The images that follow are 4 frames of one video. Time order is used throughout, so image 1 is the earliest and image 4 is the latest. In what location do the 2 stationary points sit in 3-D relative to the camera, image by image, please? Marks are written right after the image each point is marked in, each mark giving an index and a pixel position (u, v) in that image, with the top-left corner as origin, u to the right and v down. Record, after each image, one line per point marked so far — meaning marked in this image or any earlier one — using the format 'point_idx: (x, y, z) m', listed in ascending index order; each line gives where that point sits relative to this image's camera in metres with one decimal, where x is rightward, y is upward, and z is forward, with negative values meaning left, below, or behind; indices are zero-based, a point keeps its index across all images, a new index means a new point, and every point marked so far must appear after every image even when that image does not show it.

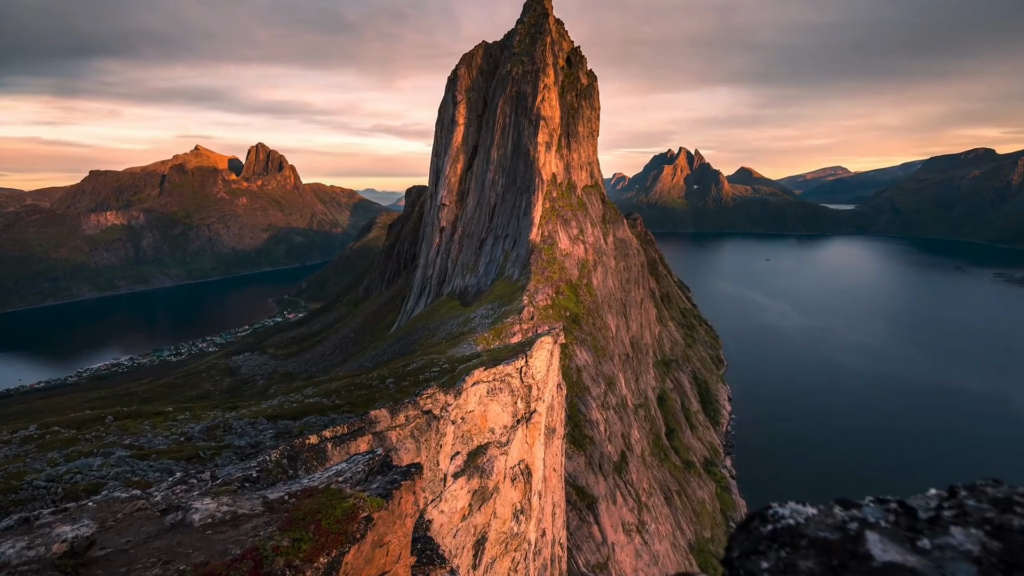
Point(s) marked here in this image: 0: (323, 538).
0: (-8.0, -10.7, +20.0) m
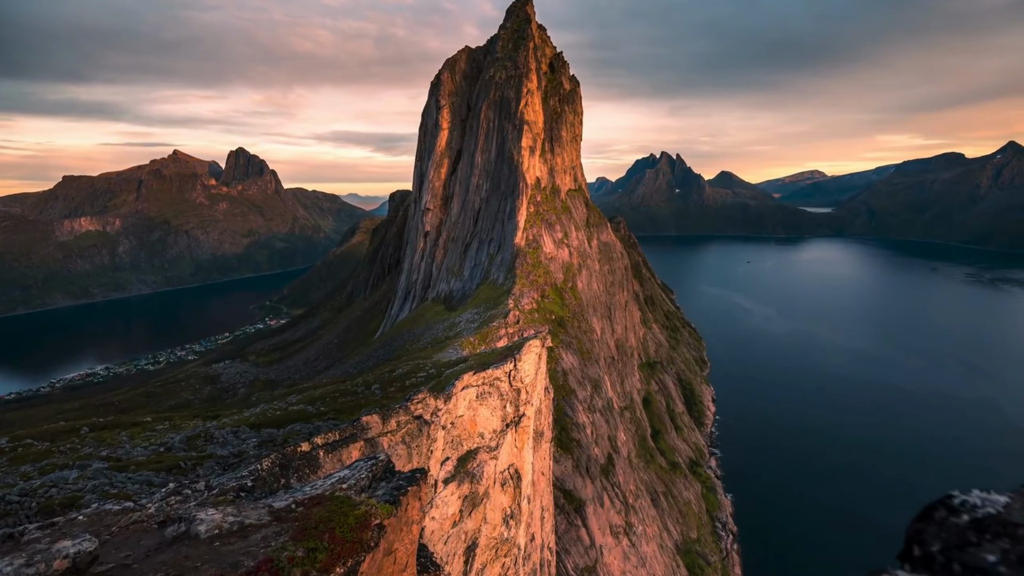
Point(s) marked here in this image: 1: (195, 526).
0: (-7.1, -10.6, +19.3) m
1: (-13.2, -9.9, +19.6) m
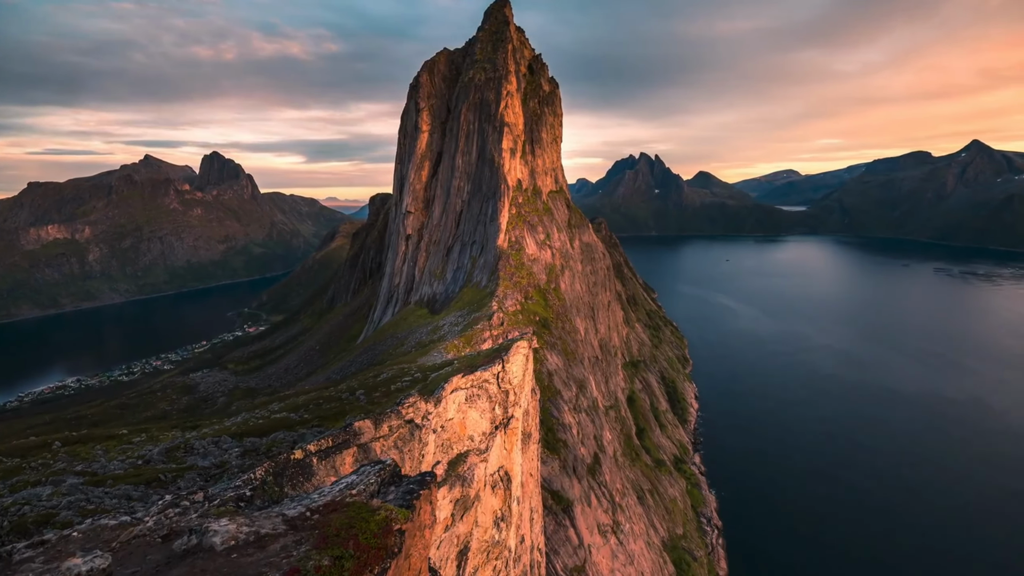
0: (-5.9, -10.5, +18.5) m
1: (-12.0, -9.9, +18.7) m
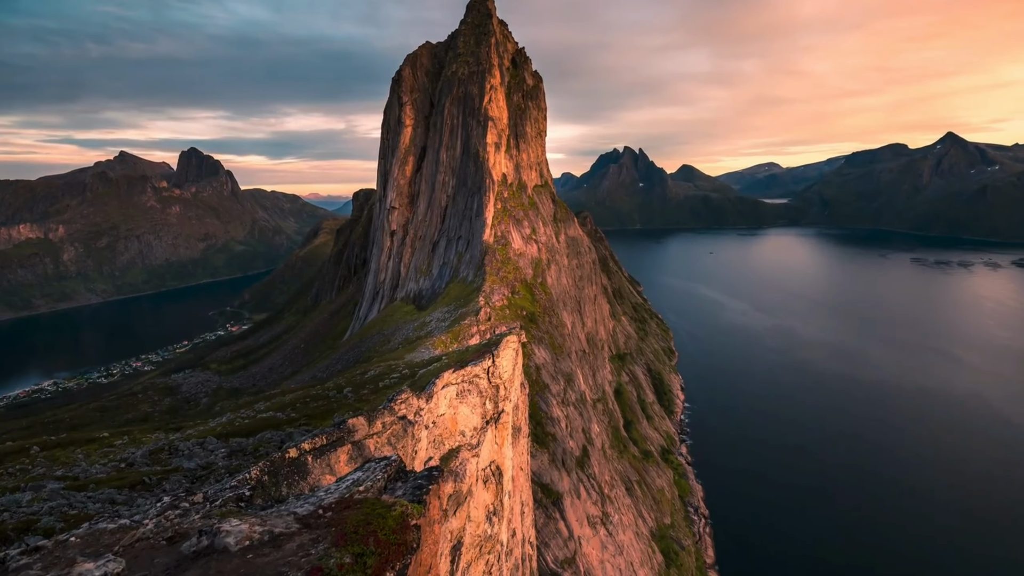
0: (-5.0, -10.2, +18.2) m
1: (-11.1, -9.6, +18.1) m
